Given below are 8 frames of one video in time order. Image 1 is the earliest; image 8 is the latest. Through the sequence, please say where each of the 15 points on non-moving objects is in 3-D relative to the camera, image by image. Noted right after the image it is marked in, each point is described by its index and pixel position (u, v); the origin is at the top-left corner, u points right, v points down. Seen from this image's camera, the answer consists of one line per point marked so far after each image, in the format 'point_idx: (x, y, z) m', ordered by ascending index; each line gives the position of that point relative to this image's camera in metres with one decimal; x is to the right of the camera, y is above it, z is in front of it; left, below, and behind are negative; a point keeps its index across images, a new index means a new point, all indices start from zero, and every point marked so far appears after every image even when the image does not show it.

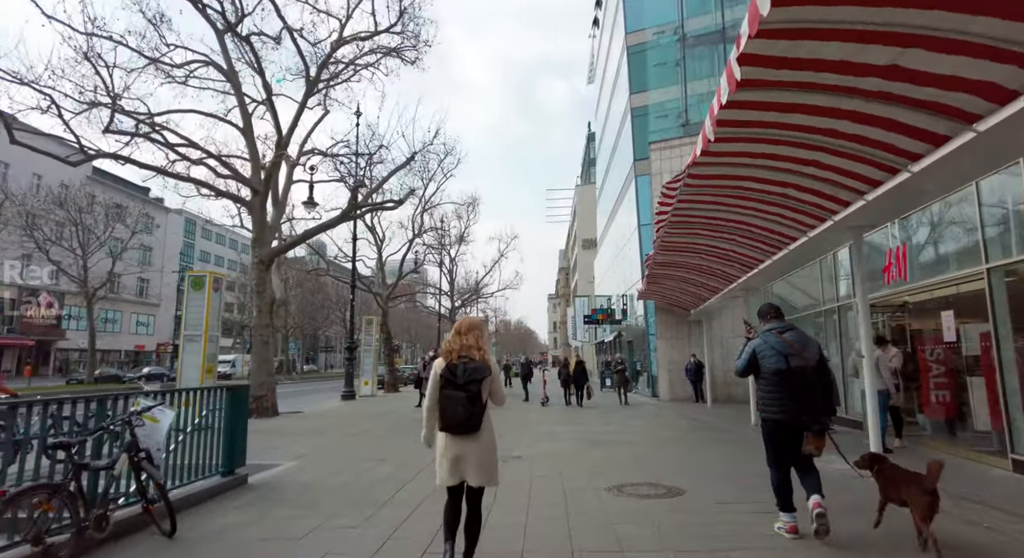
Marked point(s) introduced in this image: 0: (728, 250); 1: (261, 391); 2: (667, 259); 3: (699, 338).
0: (+4.2, +0.2, +11.4) m
1: (-7.3, -3.2, +16.1) m
2: (+3.5, +0.3, +12.9) m
3: (+6.5, -2.0, +19.0) m
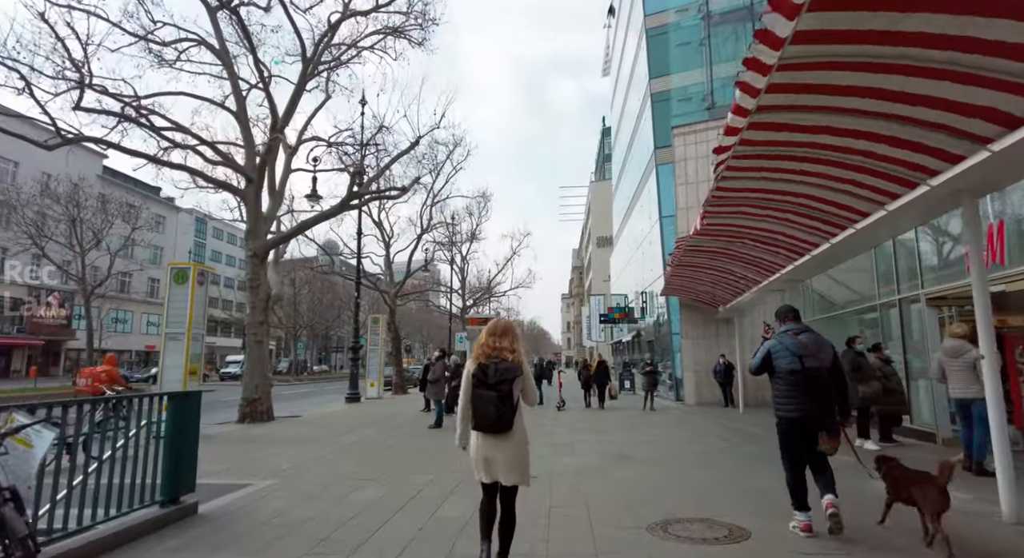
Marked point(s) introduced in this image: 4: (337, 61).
0: (+4.4, +0.4, +10.0) m
1: (-6.9, -3.1, +15.0) m
2: (+3.7, +0.4, +11.5) m
3: (+6.9, -1.8, +17.5) m
4: (-5.8, +7.1, +18.2) m
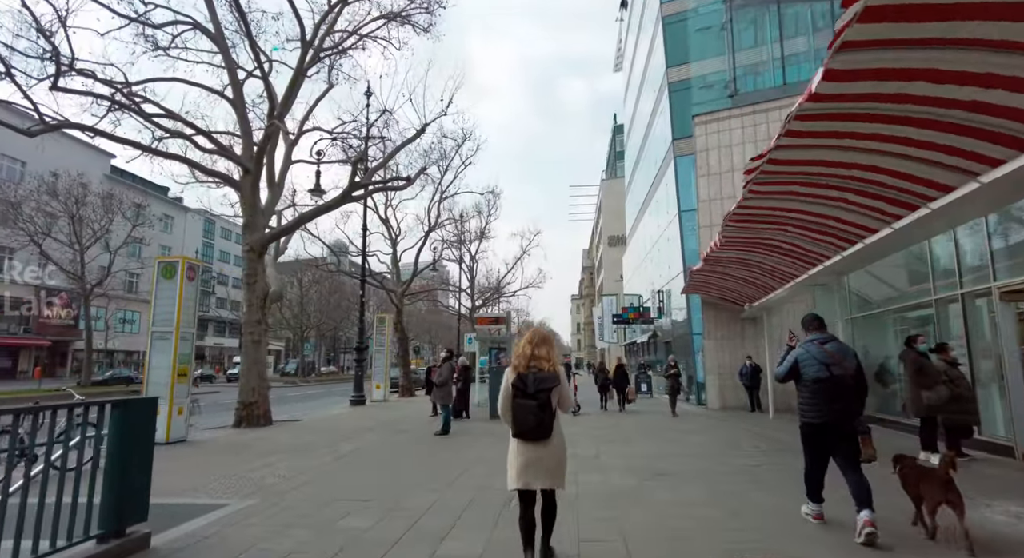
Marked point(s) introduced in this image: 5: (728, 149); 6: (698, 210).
0: (+4.6, +0.5, +9.0) m
1: (-6.6, -3.0, +14.2) m
2: (+4.0, +0.6, +10.5) m
3: (+7.3, -1.7, +16.5) m
4: (-5.4, +7.2, +17.4) m
5: (+6.6, +4.0, +17.0) m
6: (+5.9, +2.2, +17.5) m
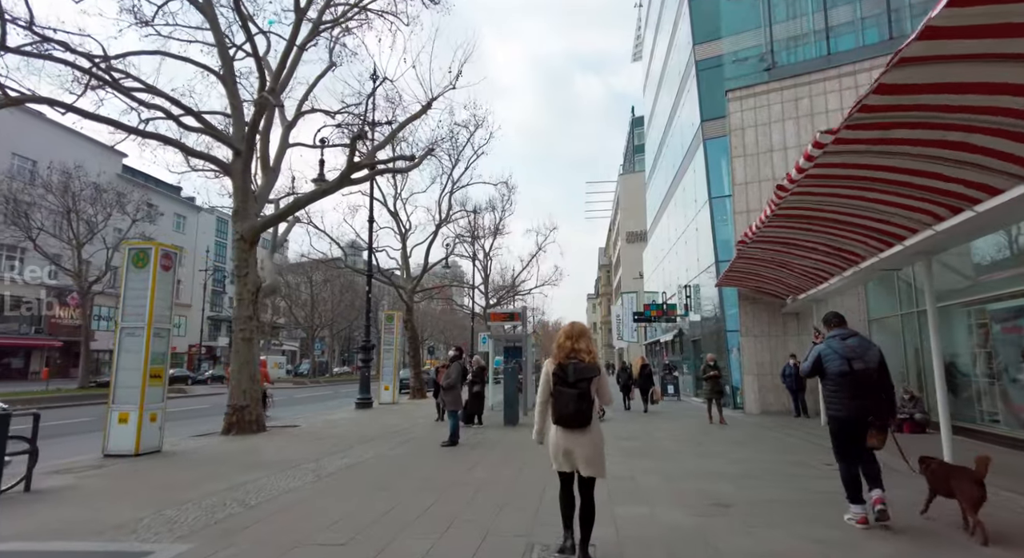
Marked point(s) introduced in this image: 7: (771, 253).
0: (+4.9, +0.8, +7.4) m
1: (-6.2, -2.8, +12.9) m
2: (+4.2, +0.8, +8.9) m
3: (+7.7, -1.5, +14.8) m
4: (-5.0, +7.4, +16.1) m
5: (+7.1, +4.2, +15.4) m
6: (+6.3, +2.4, +15.9) m
7: (+5.0, +0.4, +10.7) m
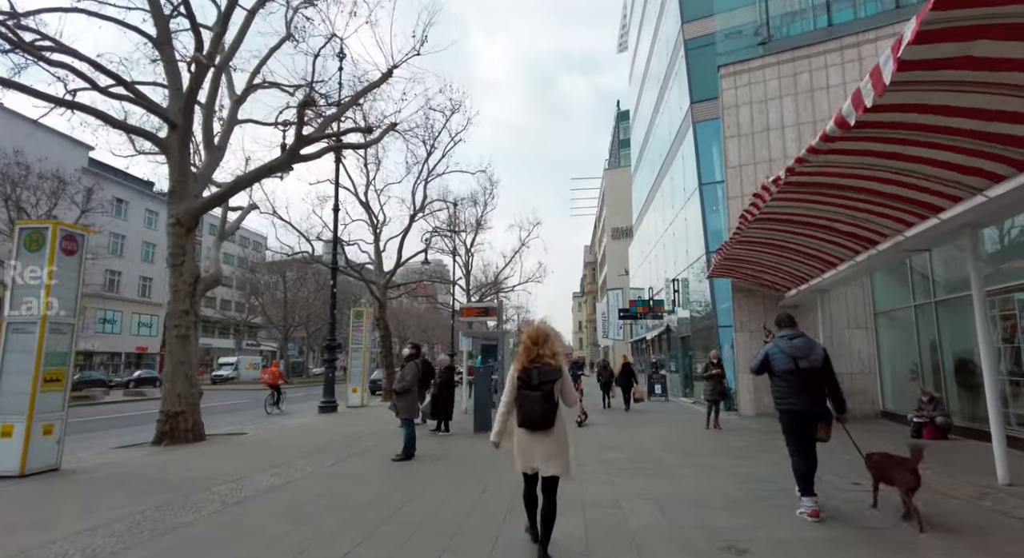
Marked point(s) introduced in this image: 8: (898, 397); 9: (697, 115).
0: (+4.4, +1.0, +6.1) m
1: (-6.8, -2.6, +11.4) m
2: (+3.7, +1.0, +7.7) m
3: (+7.1, -1.3, +13.6) m
4: (-5.6, +7.7, +14.6) m
5: (+6.4, +4.5, +14.2) m
6: (+5.6, +2.7, +14.6) m
7: (+4.4, +0.7, +9.5) m
8: (+8.0, -2.4, +11.4) m
9: (+5.8, +5.2, +17.4) m
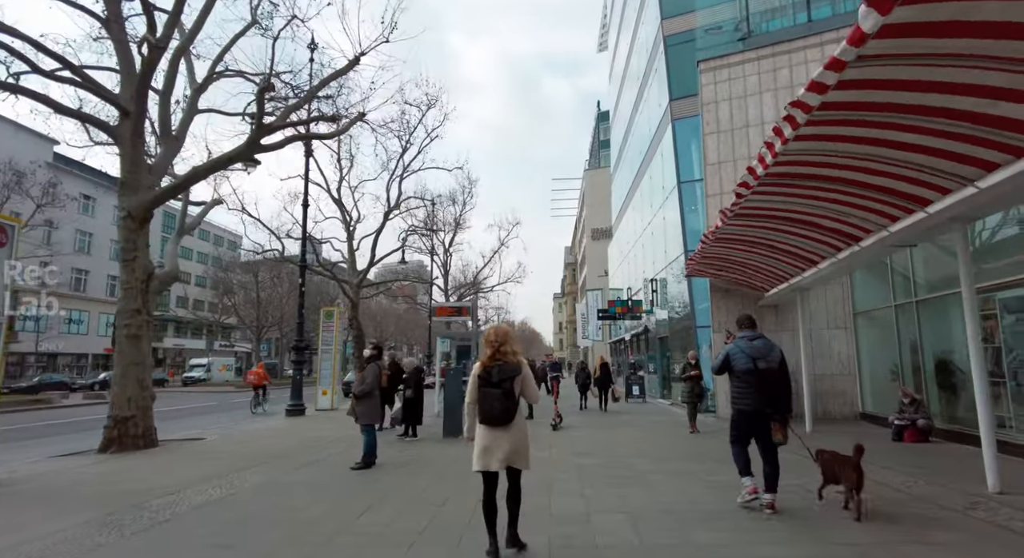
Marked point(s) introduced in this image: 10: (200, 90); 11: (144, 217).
0: (+4.0, +1.1, +5.8) m
1: (-7.4, -2.5, +10.7) m
2: (+3.3, +1.1, +7.3) m
3: (+6.4, -1.2, +13.4) m
4: (-6.3, +7.7, +13.9) m
5: (+5.8, +4.5, +13.9) m
6: (+5.0, +2.7, +14.4) m
7: (+3.9, +0.7, +9.2) m
8: (+7.4, -2.4, +11.2) m
9: (+5.1, +5.2, +17.2) m
10: (-7.6, +4.6, +13.5) m
11: (-7.4, +1.3, +11.1) m
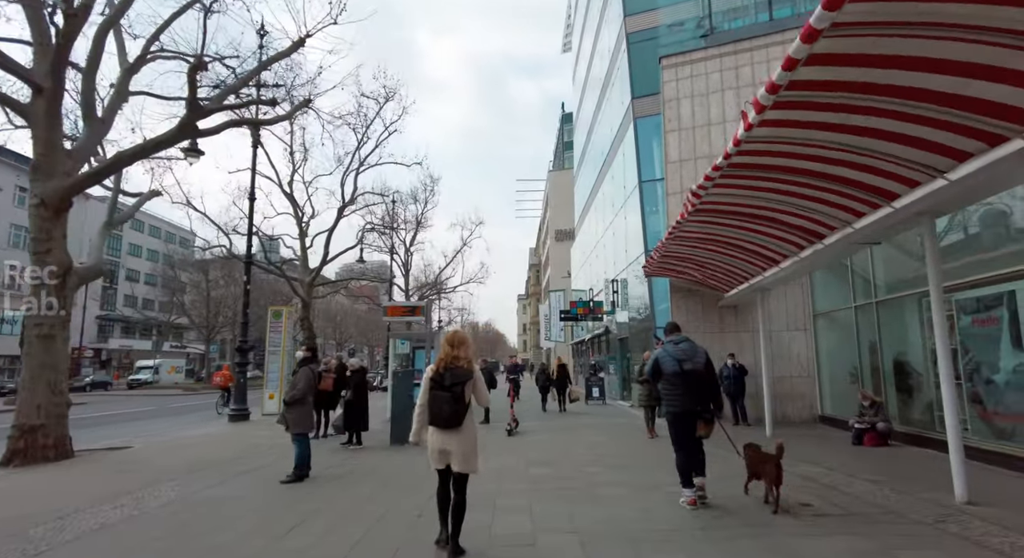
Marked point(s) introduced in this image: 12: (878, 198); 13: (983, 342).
0: (+3.5, +1.1, +5.5) m
1: (-8.2, -2.4, +9.6) m
2: (+2.7, +1.1, +7.0) m
3: (+5.4, -1.3, +13.2) m
4: (-7.2, +7.8, +13.0) m
5: (+4.8, +4.5, +13.7) m
6: (+3.9, +2.7, +14.1) m
7: (+3.2, +0.7, +8.9) m
8: (+6.5, -2.4, +11.1) m
9: (+3.9, +5.2, +16.9) m
10: (-8.5, +4.7, +12.4) m
11: (-8.2, +1.4, +10.1) m
12: (+3.8, +0.9, +5.8) m
13: (+6.9, -0.9, +8.1) m
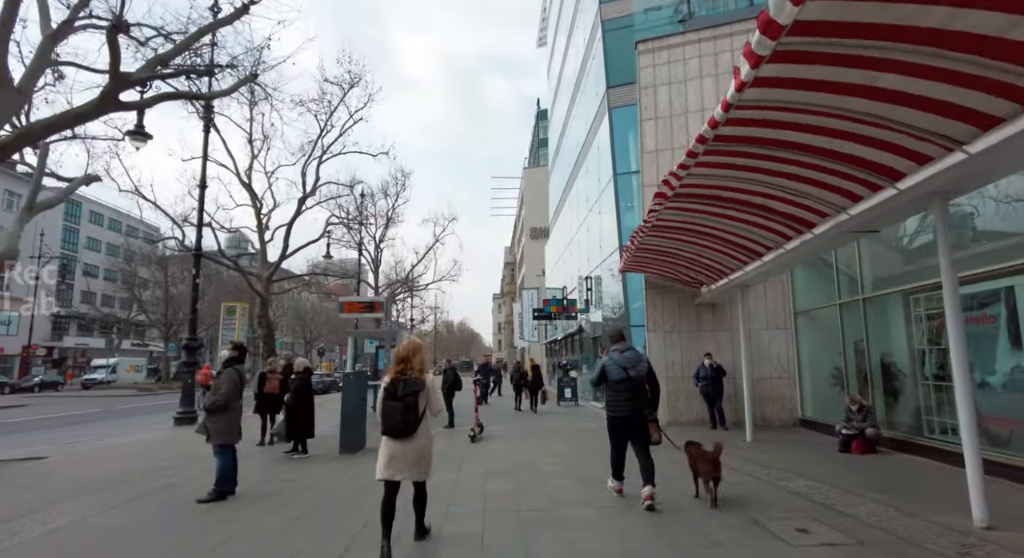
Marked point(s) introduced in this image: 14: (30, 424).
0: (+3.1, +1.2, +4.8) m
1: (-8.8, -2.2, +8.5) m
2: (+2.2, +1.2, +6.3) m
3: (+4.6, -1.2, +12.6) m
4: (-7.9, +8.0, +11.8) m
5: (+4.0, +4.6, +13.1) m
6: (+3.2, +2.8, +13.4) m
7: (+2.6, +0.8, +8.2) m
8: (+5.8, -2.4, +10.6) m
9: (+3.0, +5.3, +16.3) m
10: (-9.2, +4.9, +11.2) m
11: (-8.8, +1.6, +8.9) m
12: (+3.4, +1.0, +5.1) m
13: (+6.3, -0.9, +7.6) m
14: (-16.4, -4.9, +18.9) m
